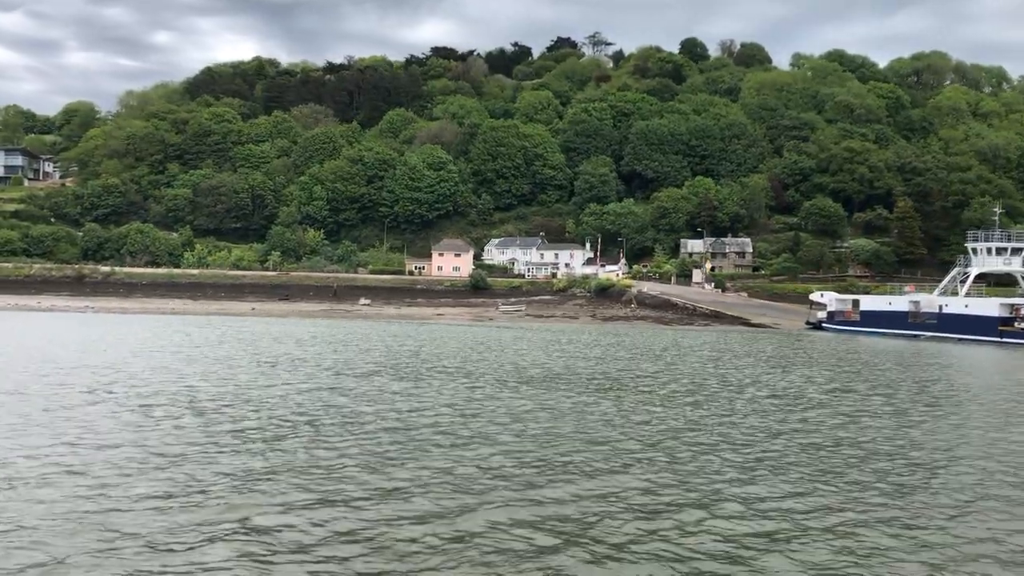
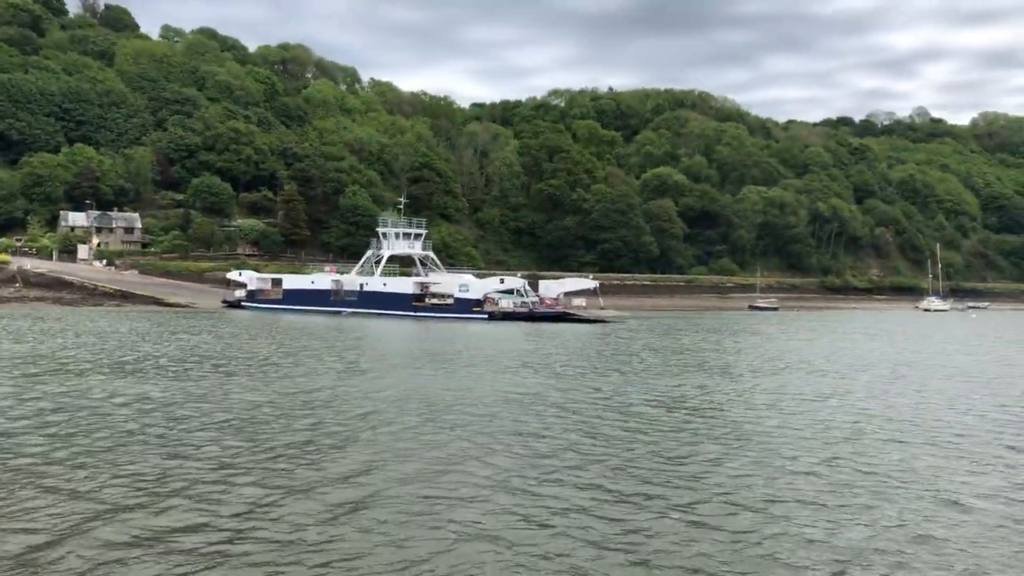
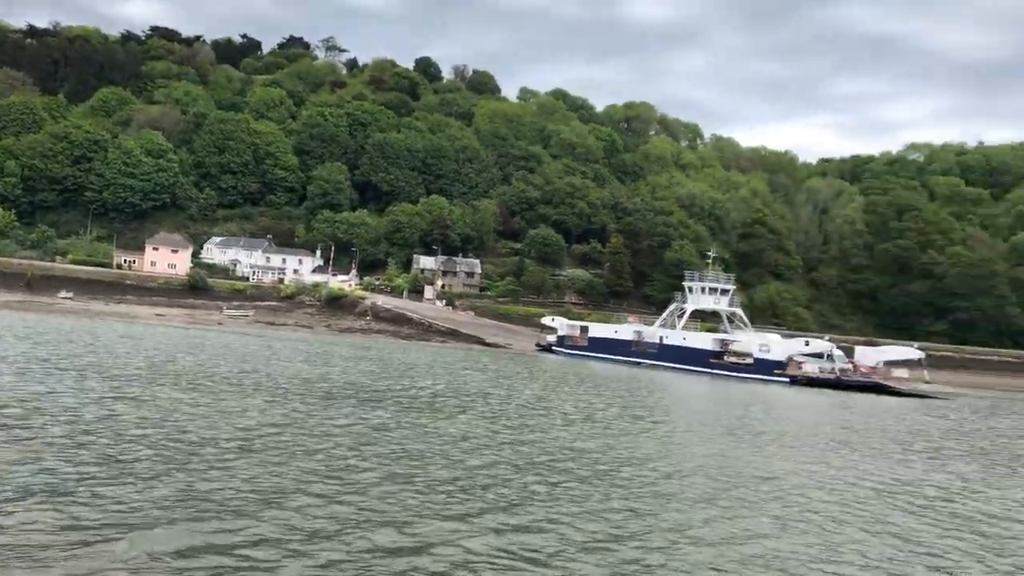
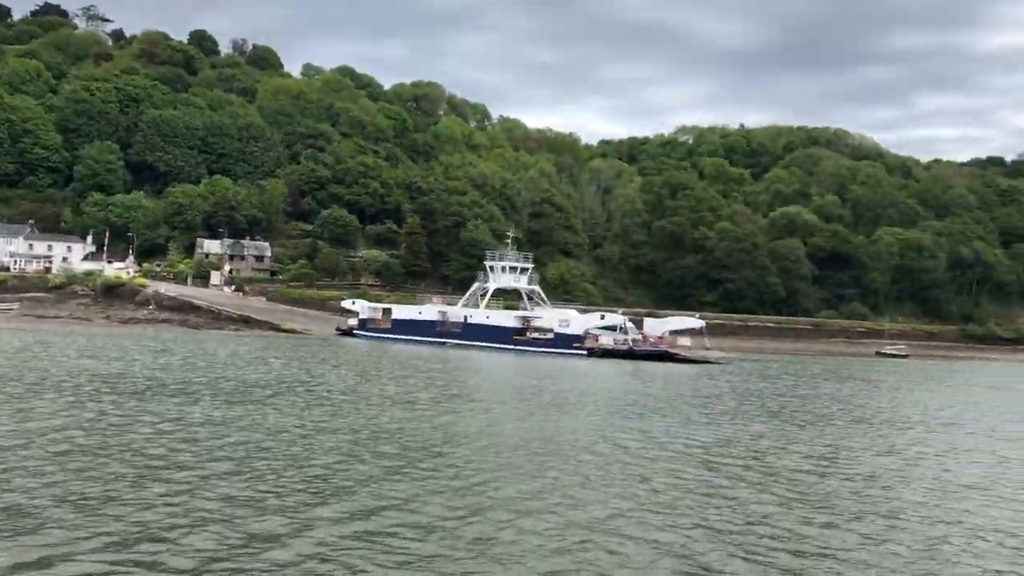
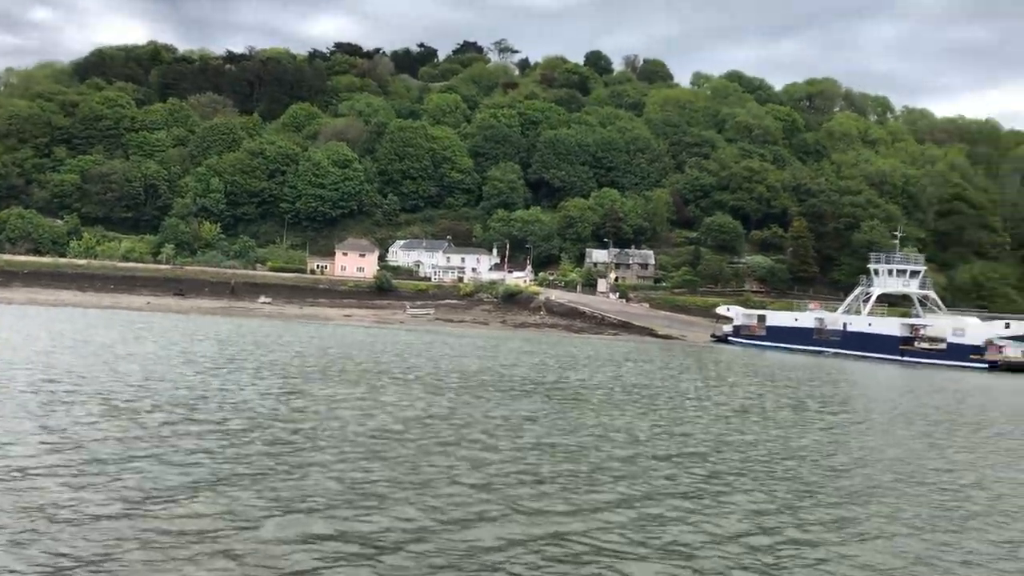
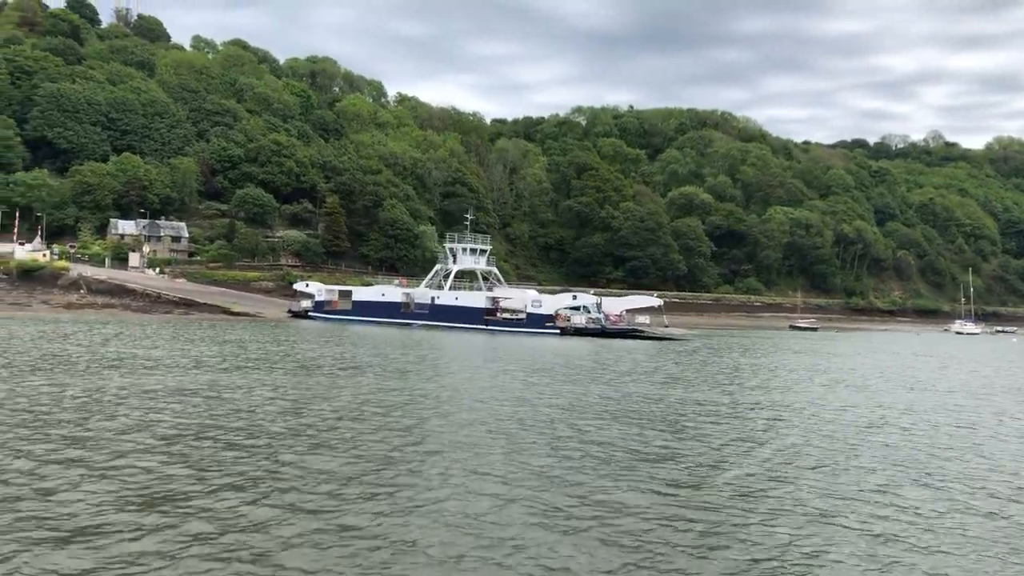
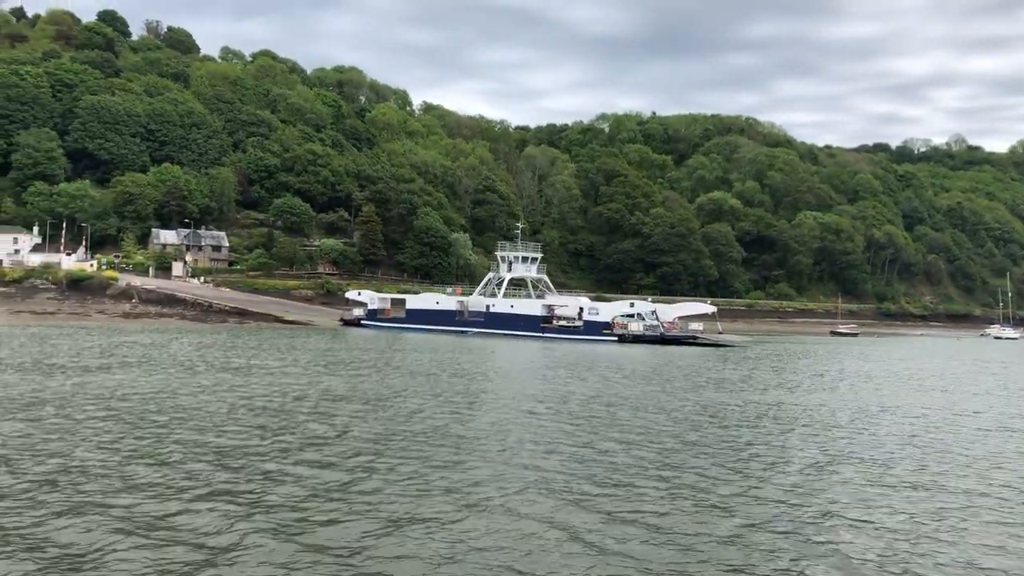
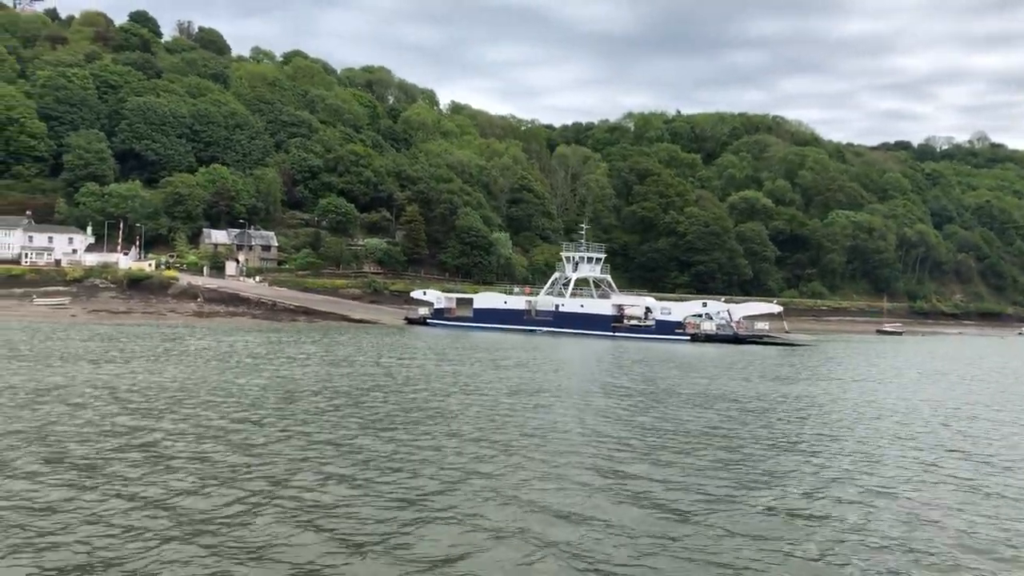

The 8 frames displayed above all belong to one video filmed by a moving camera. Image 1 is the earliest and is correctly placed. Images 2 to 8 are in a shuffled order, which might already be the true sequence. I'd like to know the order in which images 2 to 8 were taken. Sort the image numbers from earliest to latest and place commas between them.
5, 3, 4, 2, 6, 7, 8
